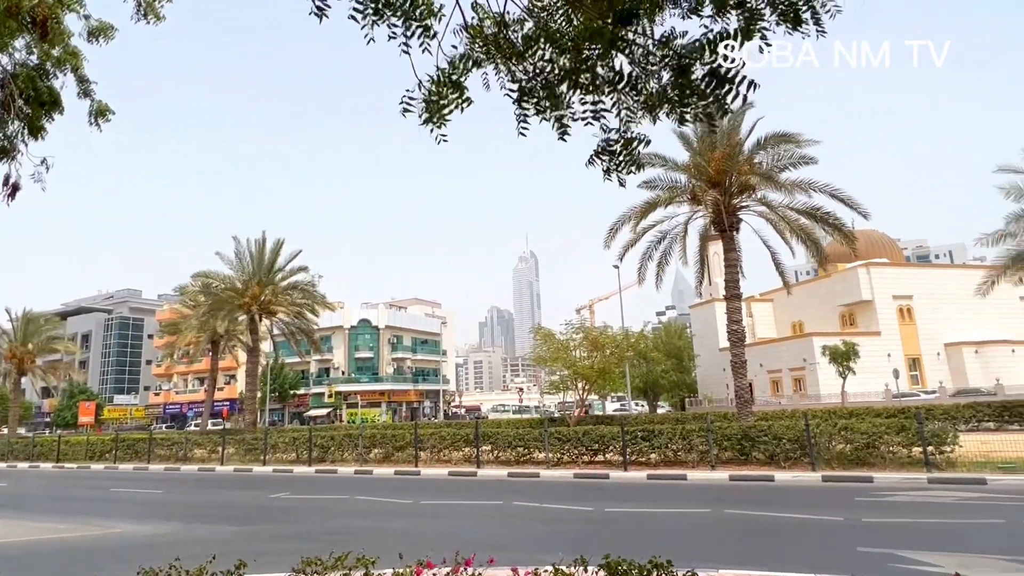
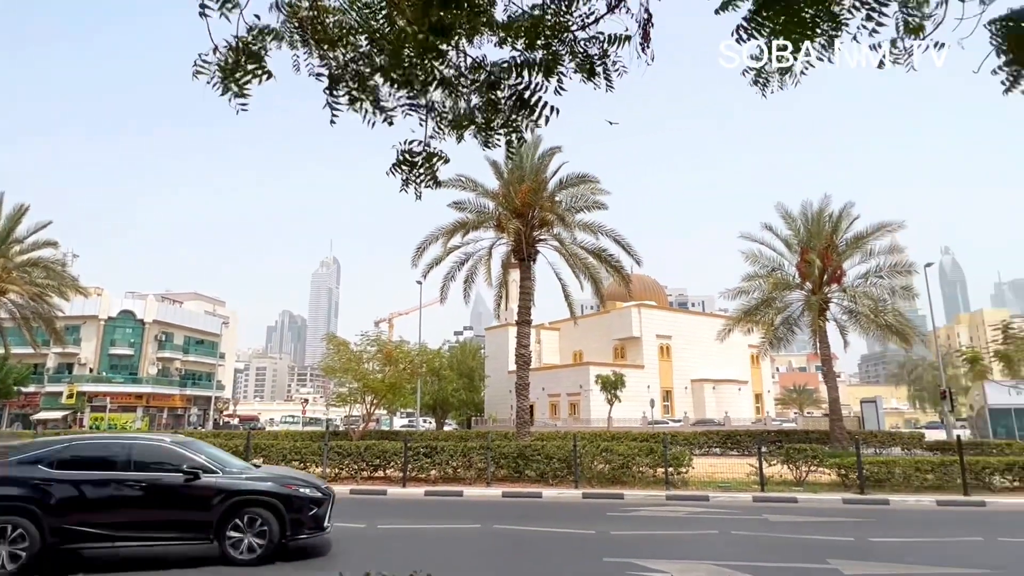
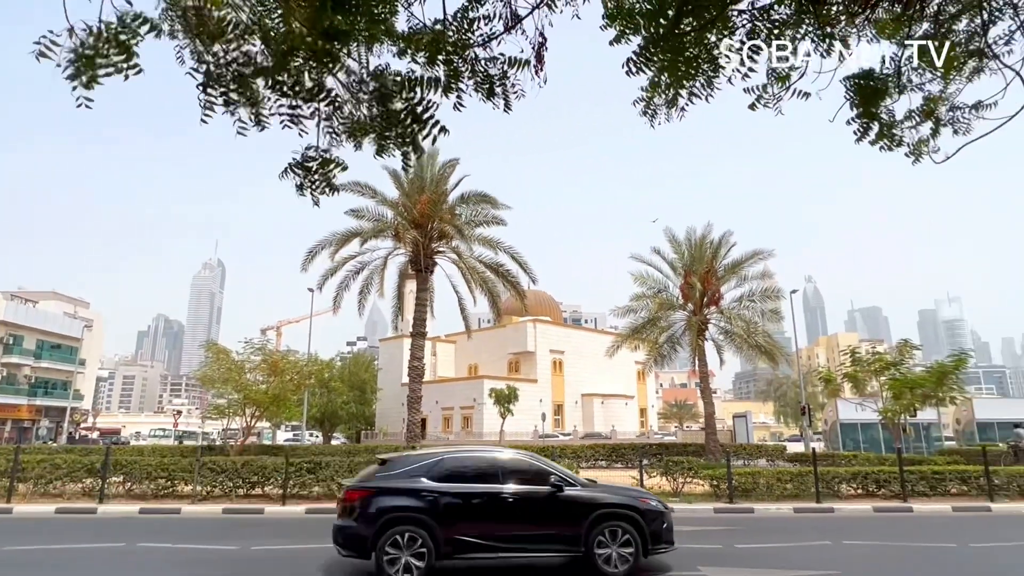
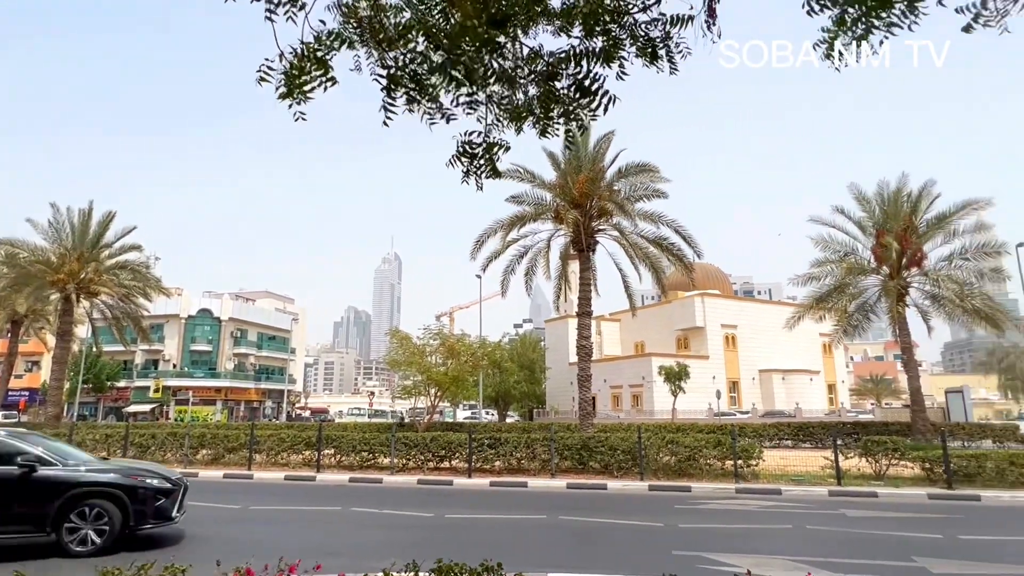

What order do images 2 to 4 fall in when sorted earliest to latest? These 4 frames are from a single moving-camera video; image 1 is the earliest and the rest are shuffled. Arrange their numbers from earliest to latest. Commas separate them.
4, 2, 3
